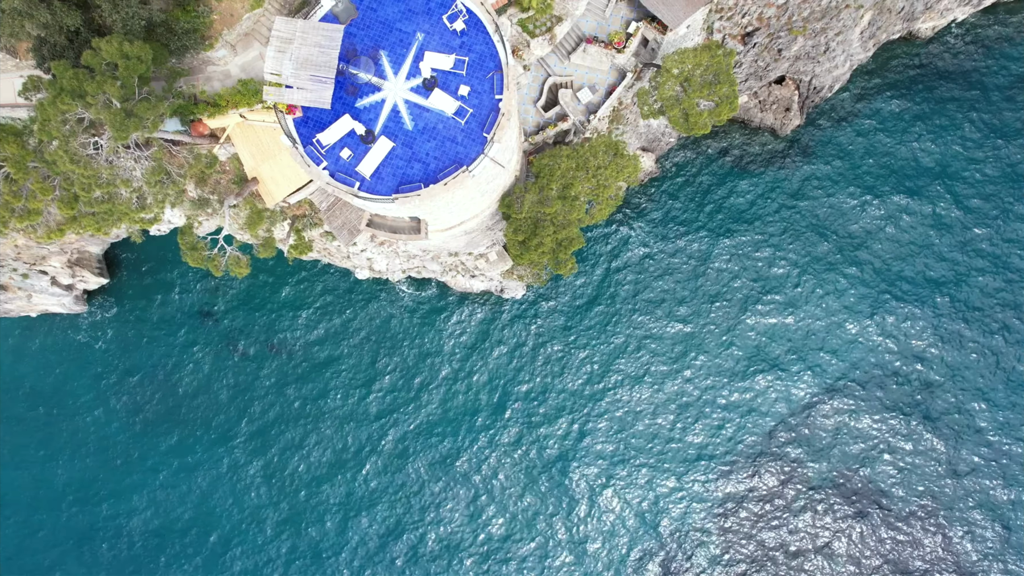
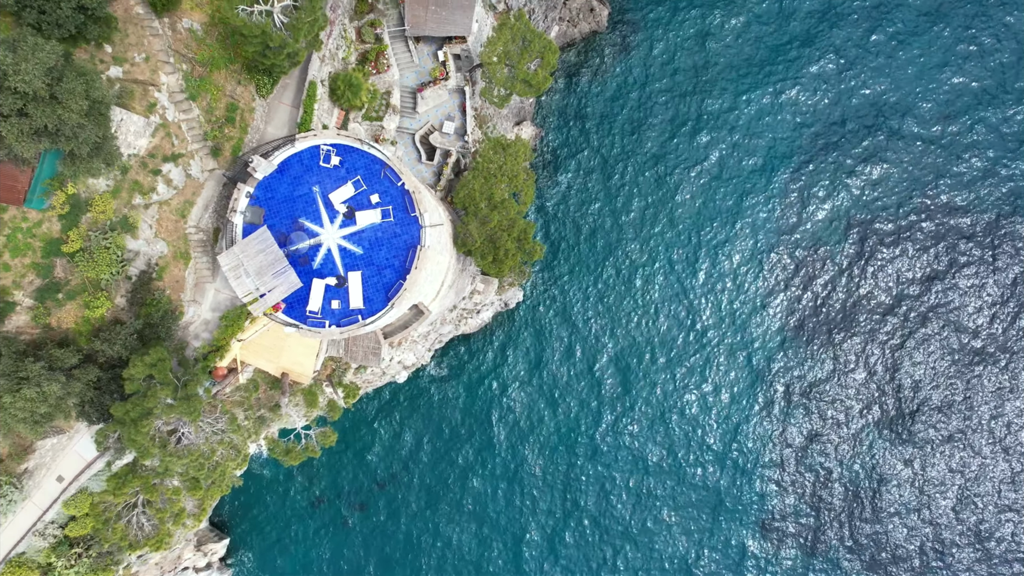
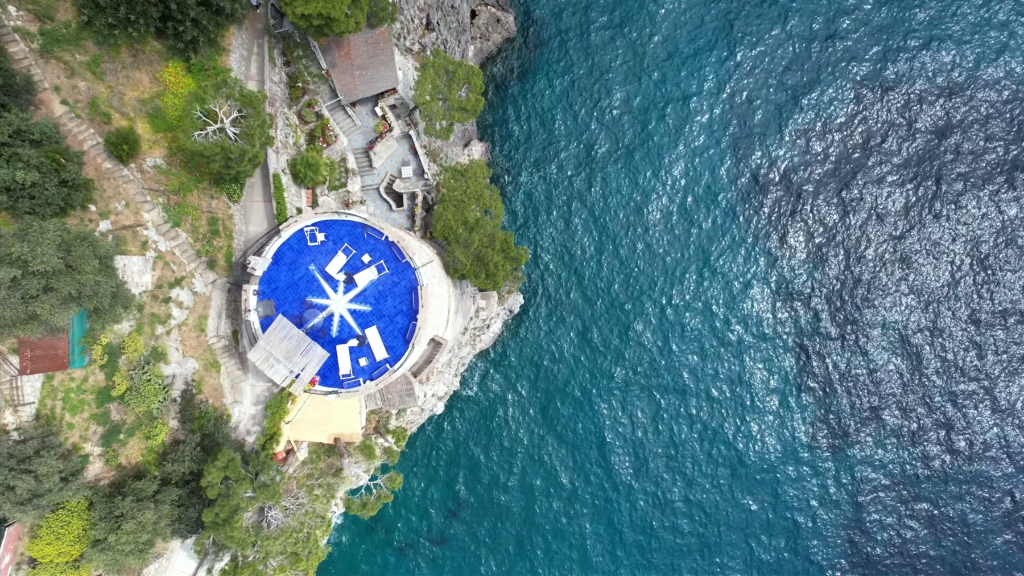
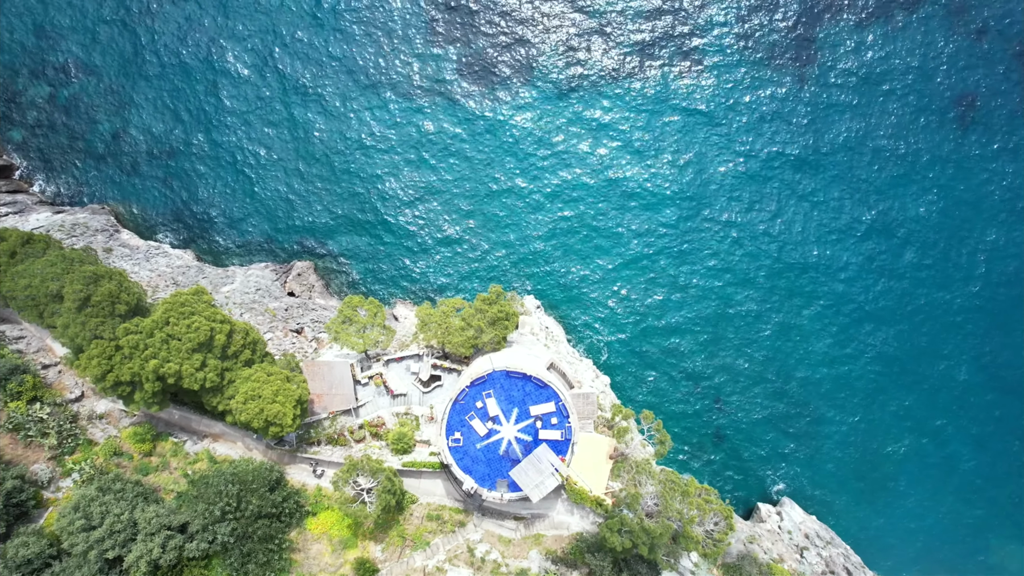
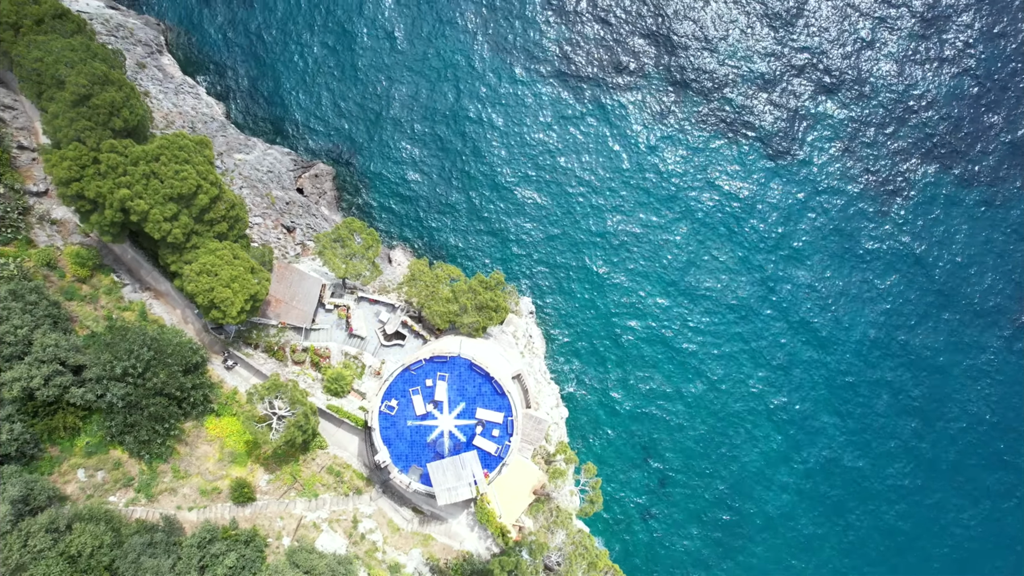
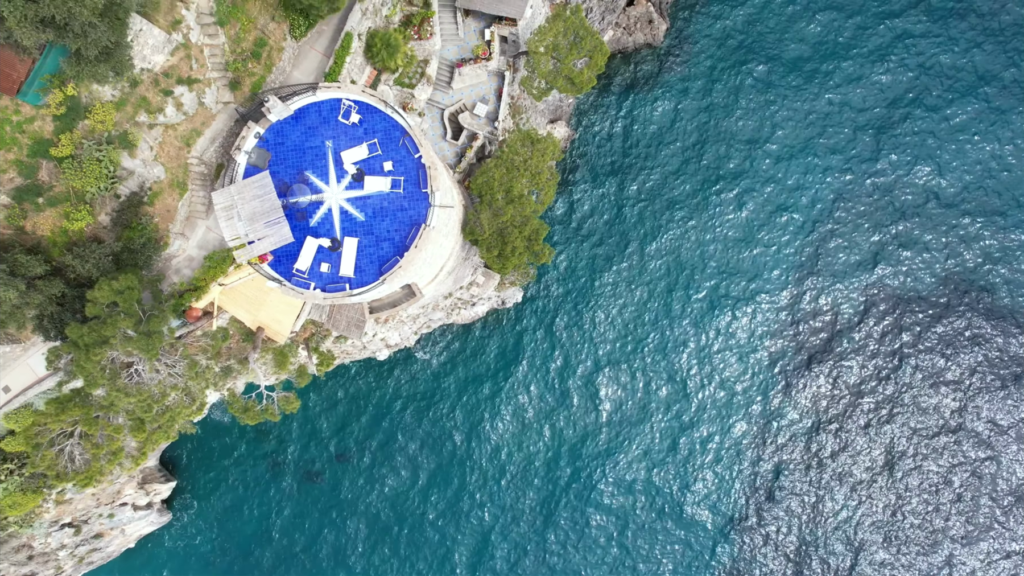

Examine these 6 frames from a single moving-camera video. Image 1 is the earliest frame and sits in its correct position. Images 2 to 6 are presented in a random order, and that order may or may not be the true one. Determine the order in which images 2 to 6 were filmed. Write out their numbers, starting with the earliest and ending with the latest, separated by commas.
6, 2, 3, 5, 4
